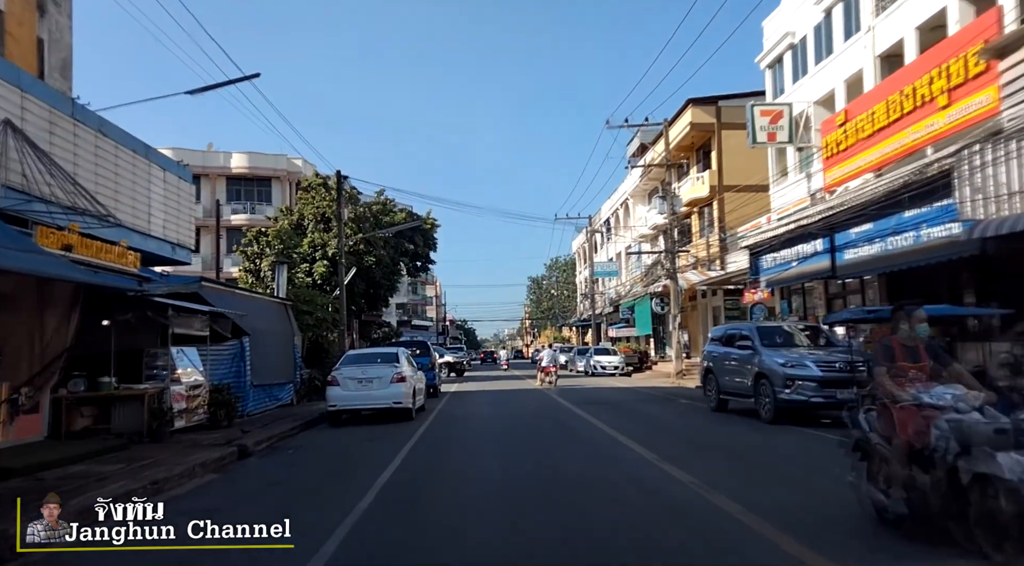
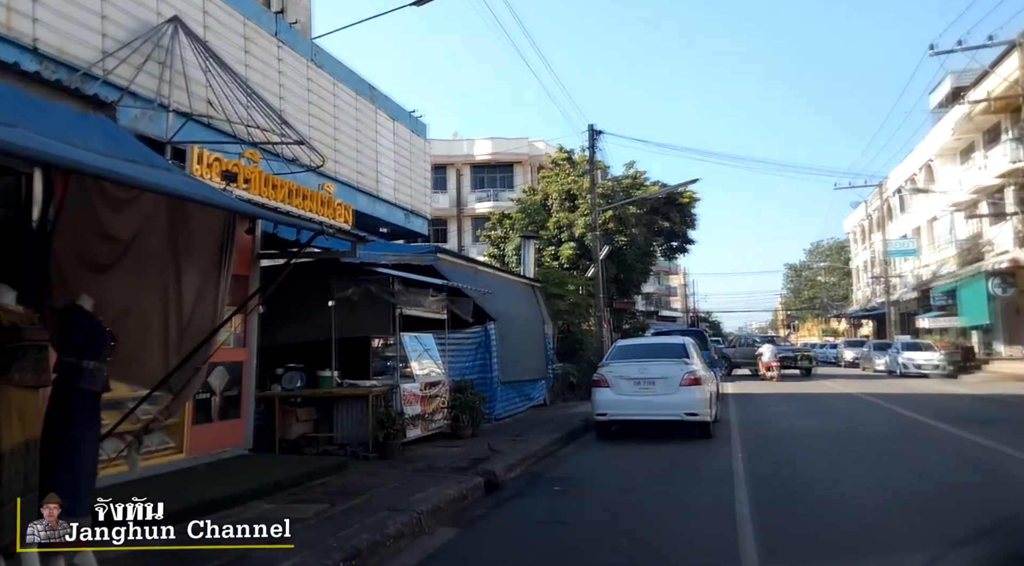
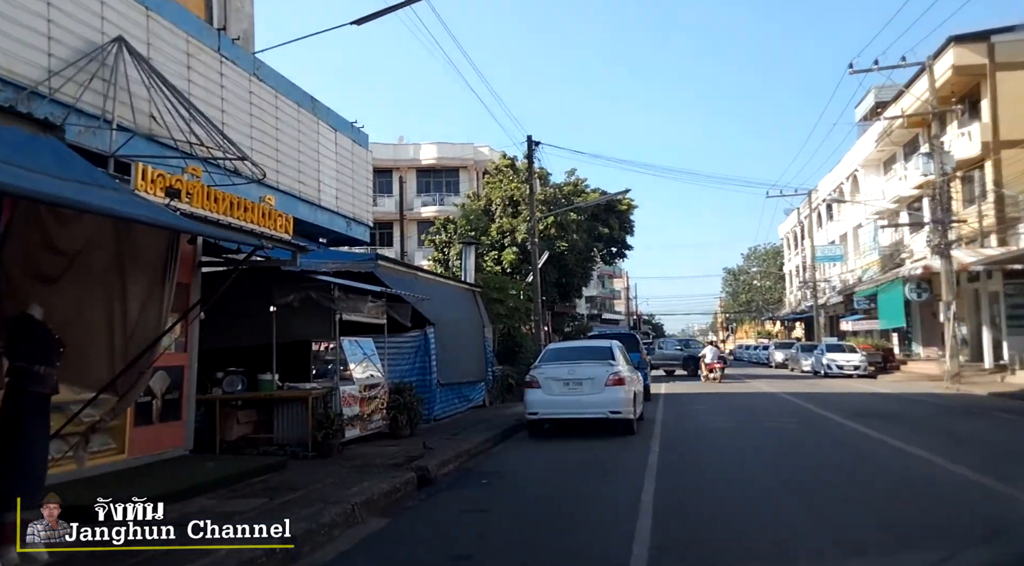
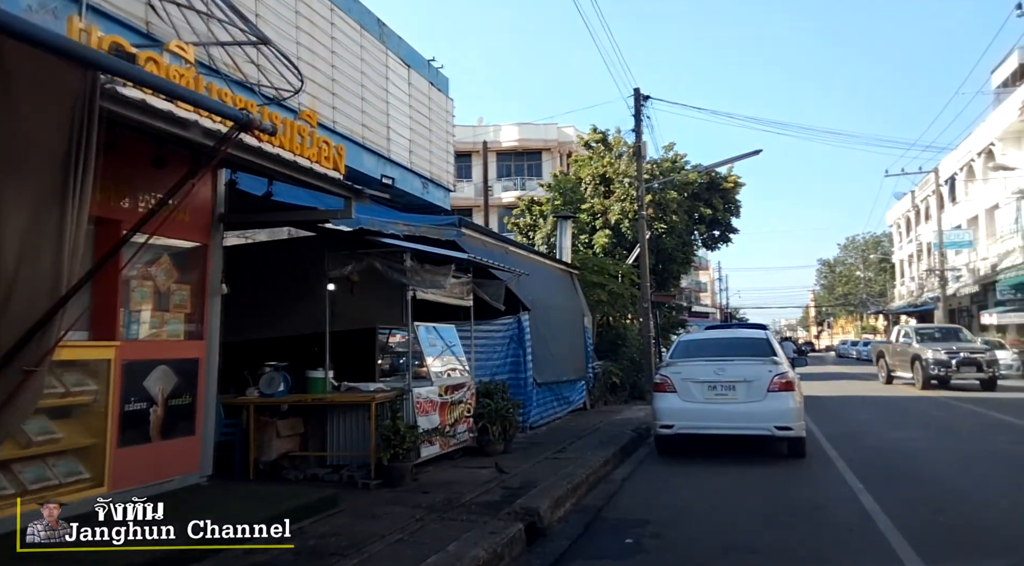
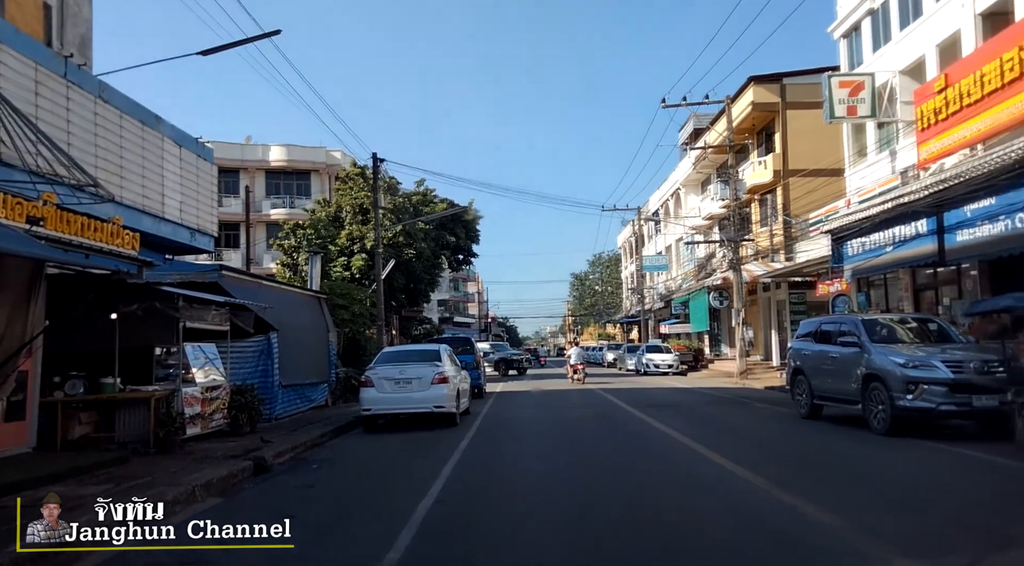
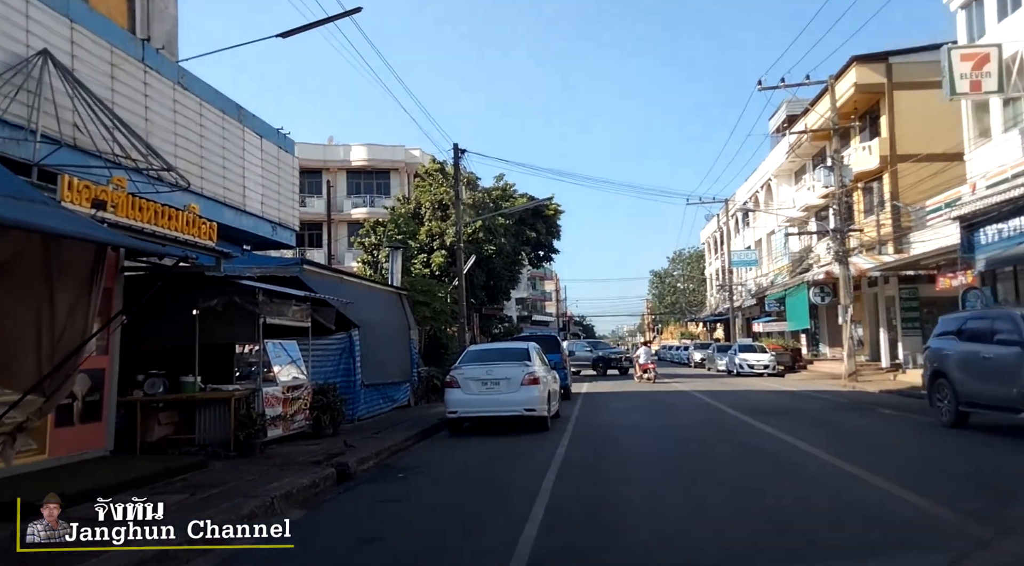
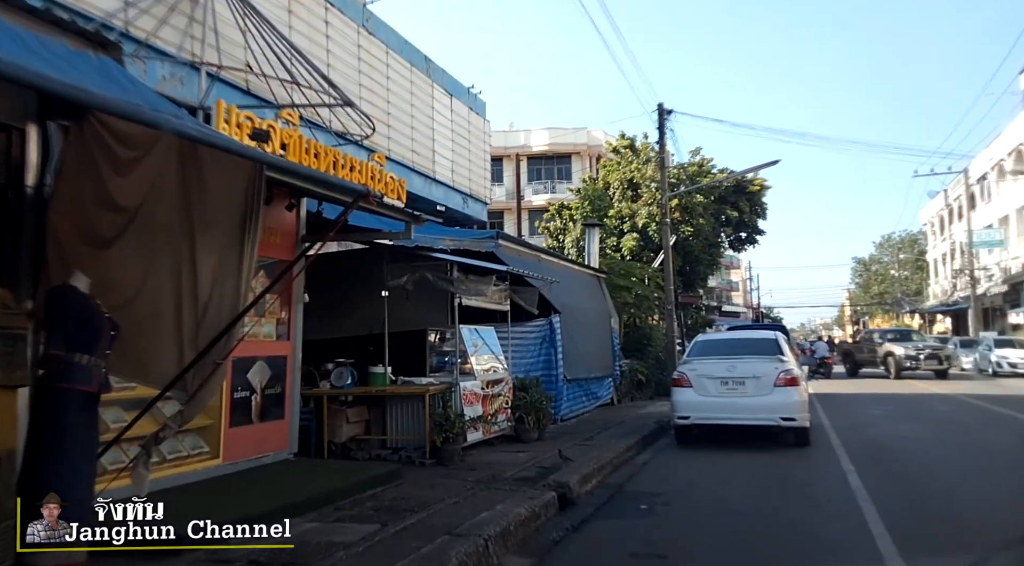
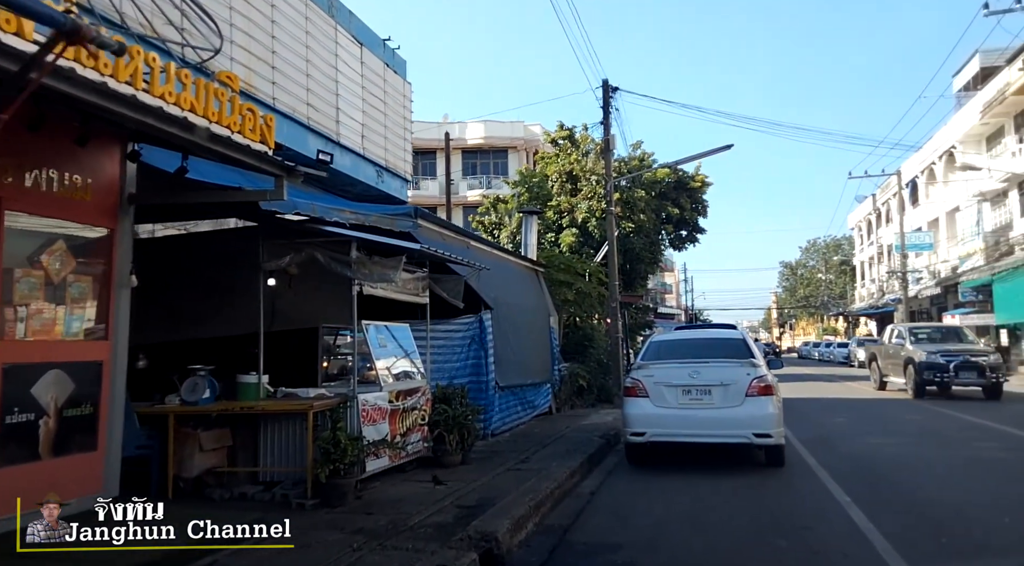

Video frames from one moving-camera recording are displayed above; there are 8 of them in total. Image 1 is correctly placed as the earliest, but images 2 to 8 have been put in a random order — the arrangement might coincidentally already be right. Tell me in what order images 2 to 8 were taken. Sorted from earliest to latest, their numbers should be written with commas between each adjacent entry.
5, 6, 3, 2, 7, 4, 8
